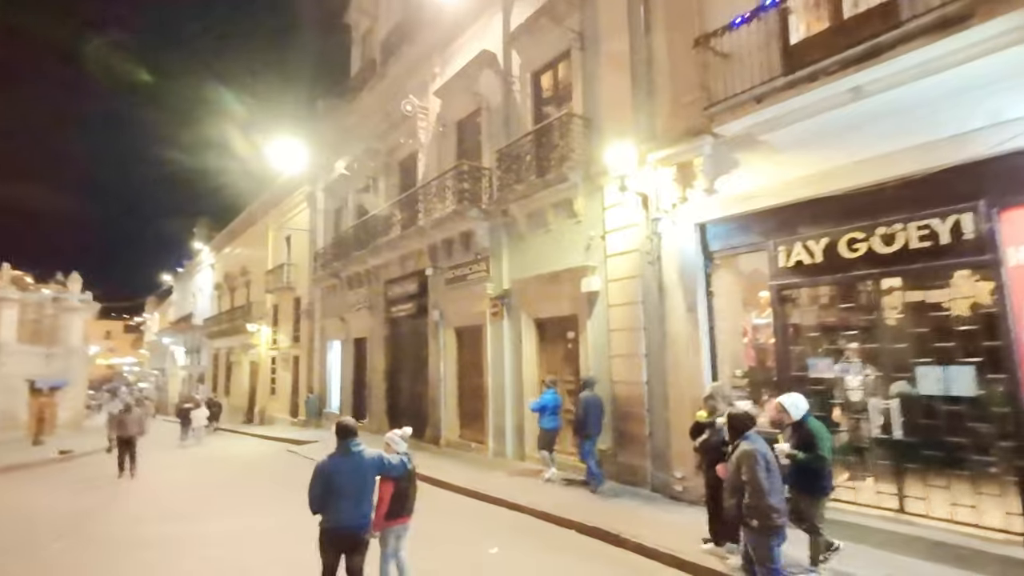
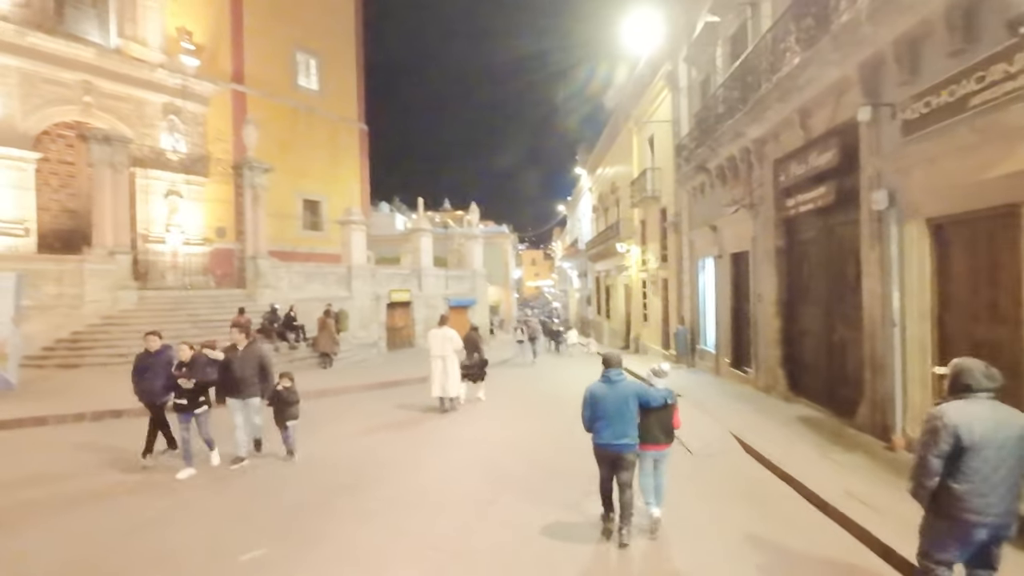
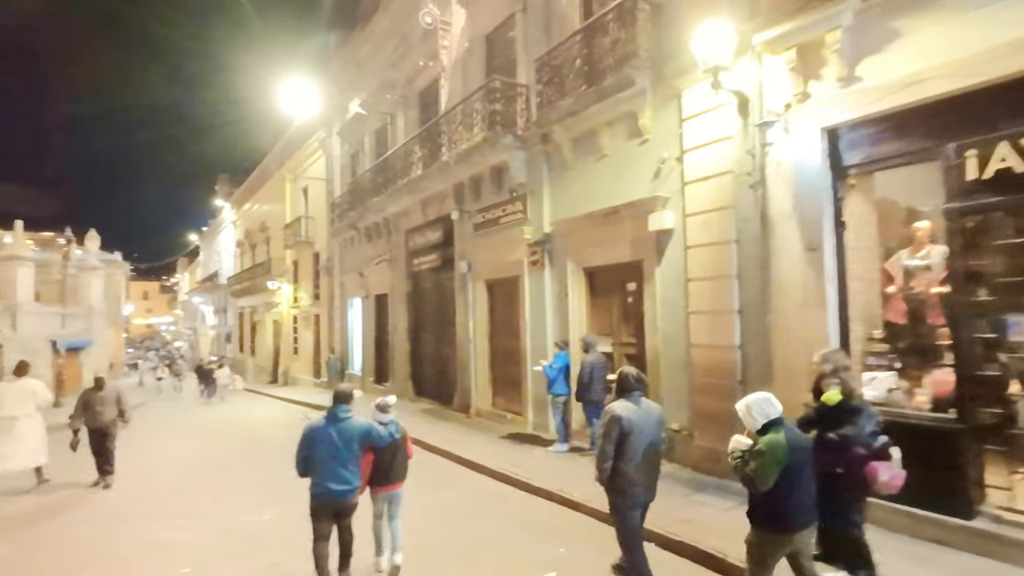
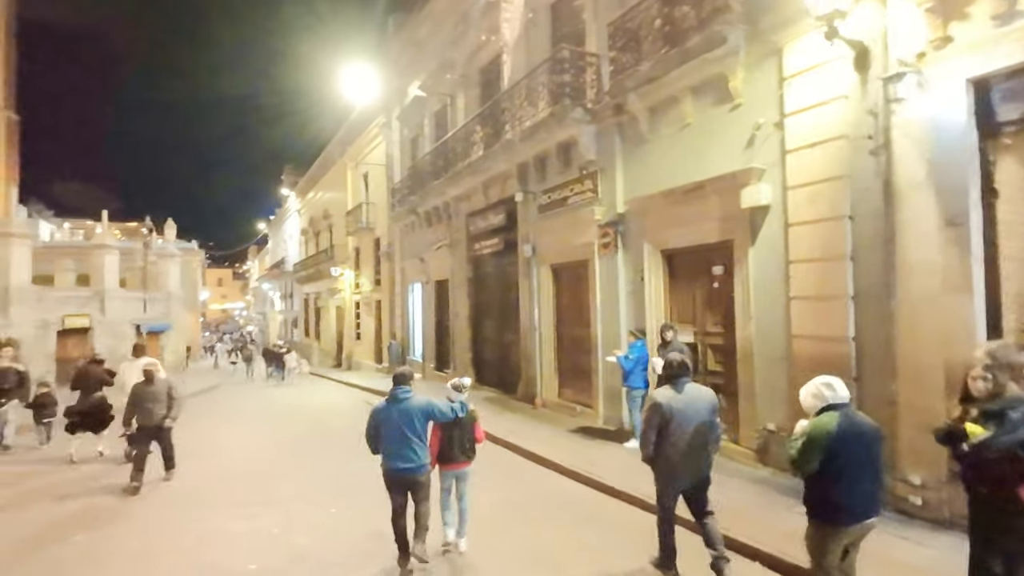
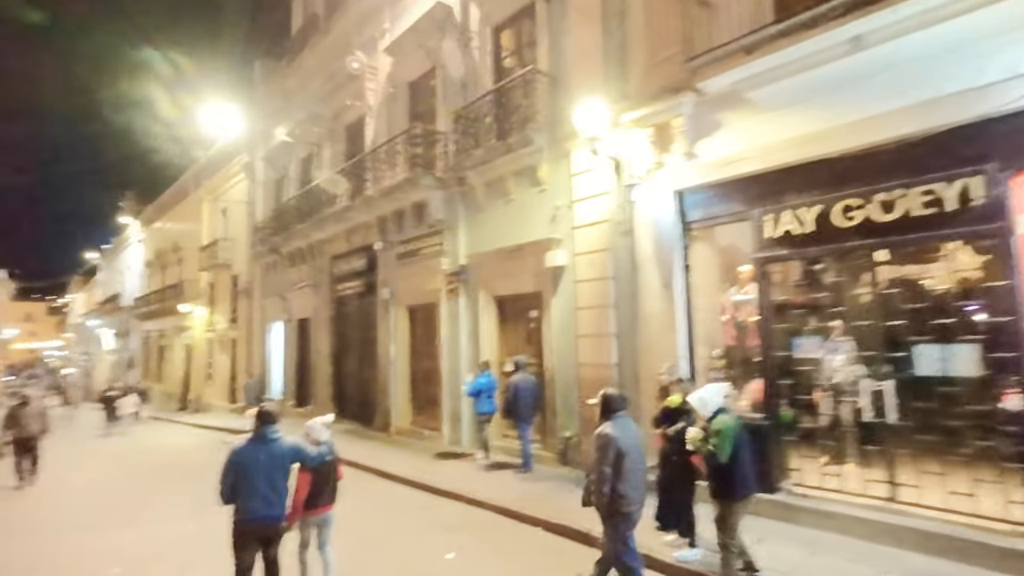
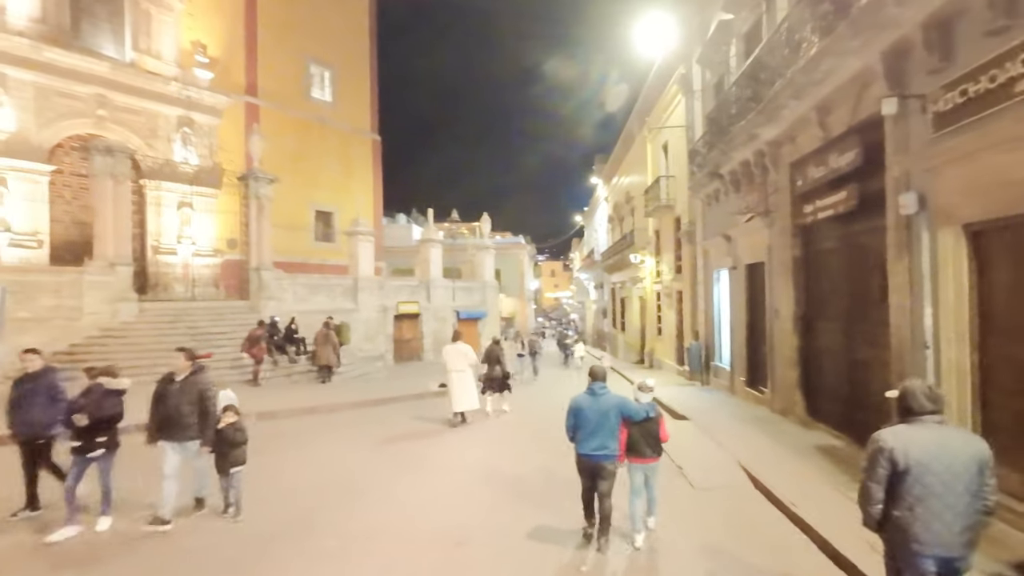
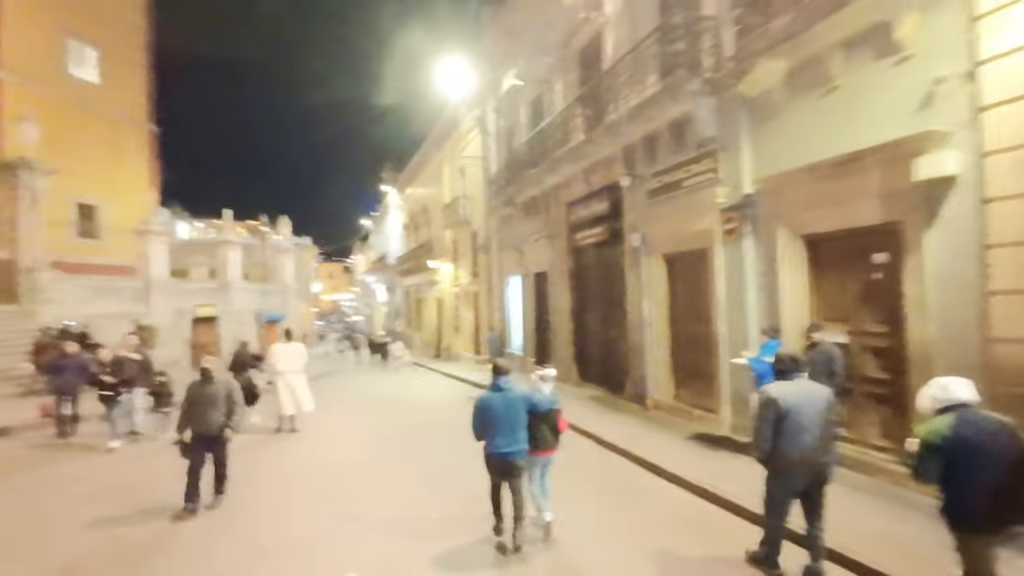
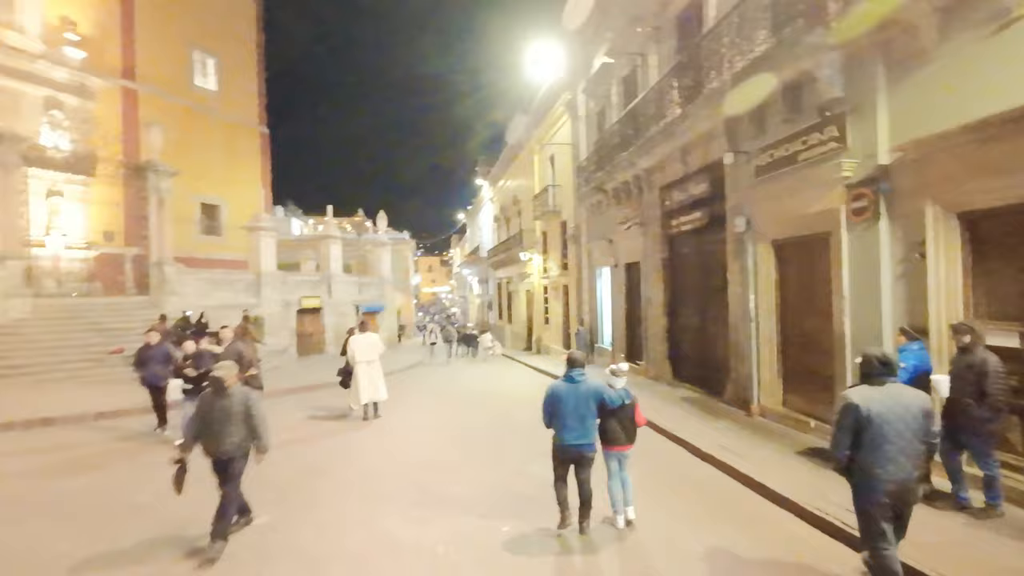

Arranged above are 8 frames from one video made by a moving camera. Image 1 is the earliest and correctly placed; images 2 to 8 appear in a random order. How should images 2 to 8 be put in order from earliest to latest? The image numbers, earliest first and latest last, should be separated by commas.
5, 3, 4, 7, 8, 2, 6
